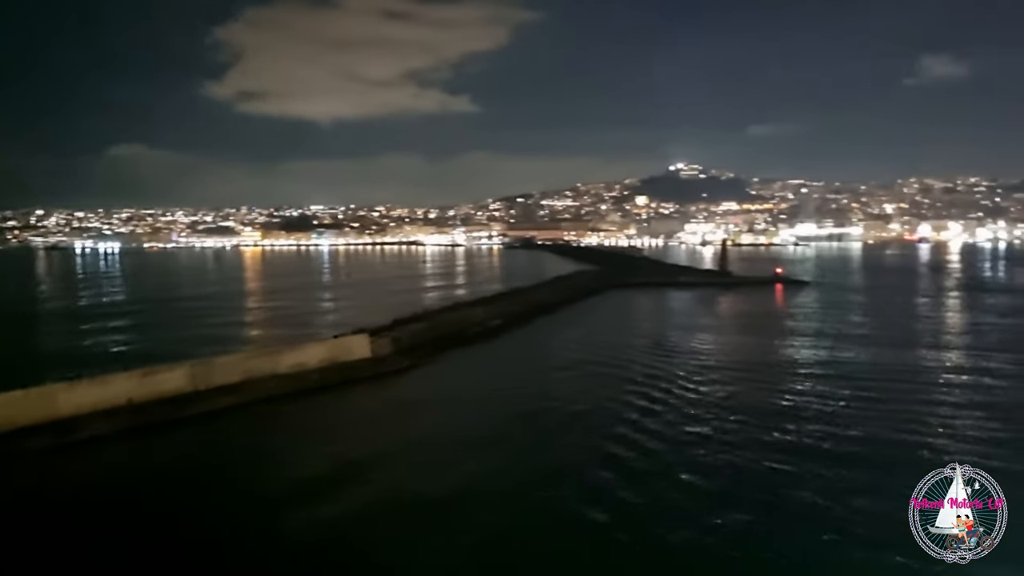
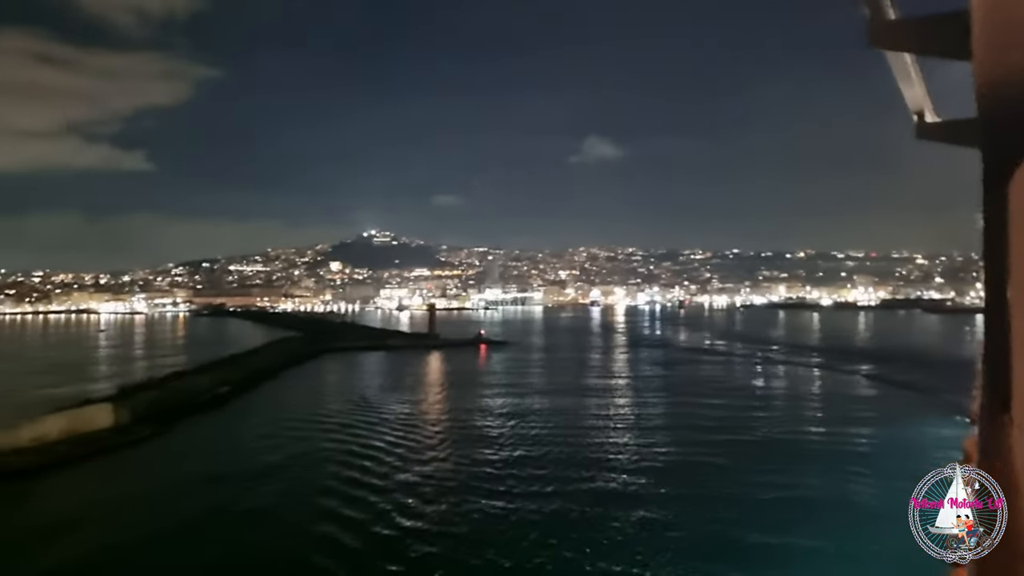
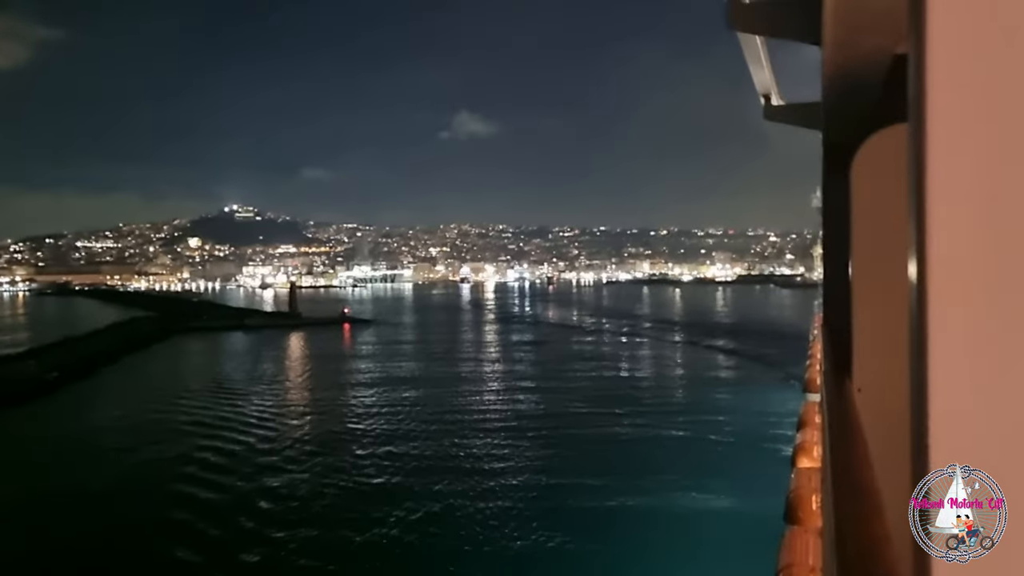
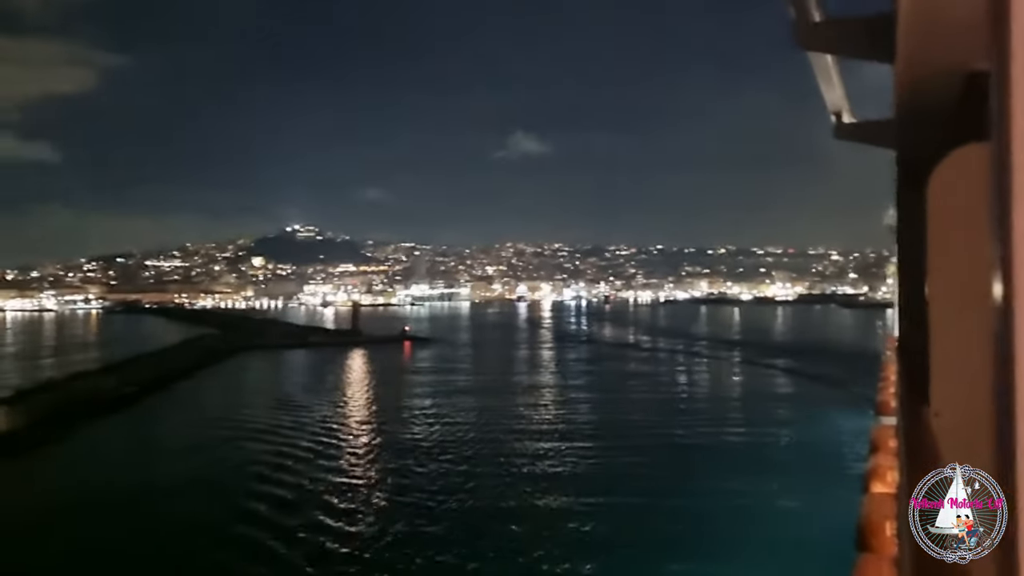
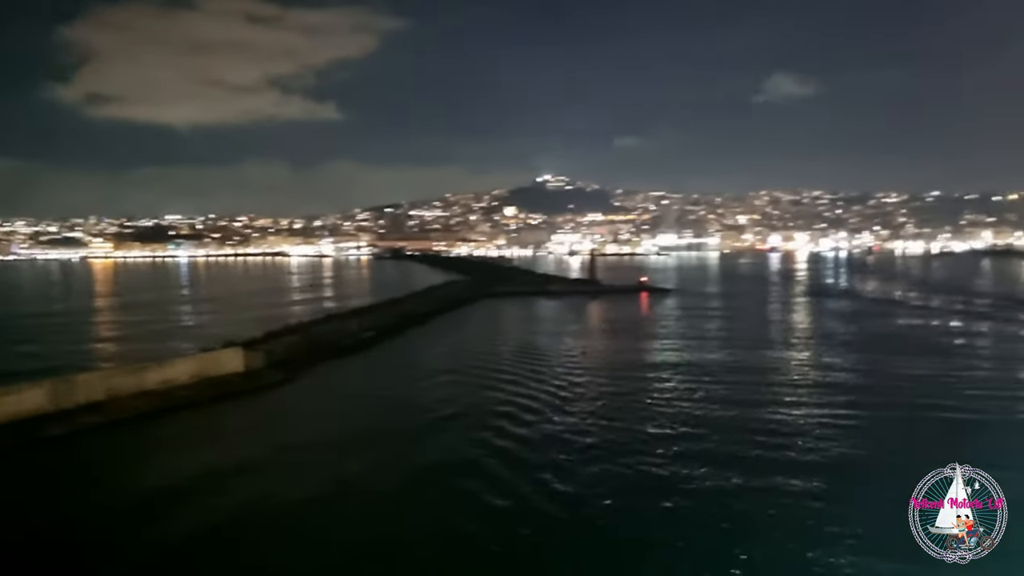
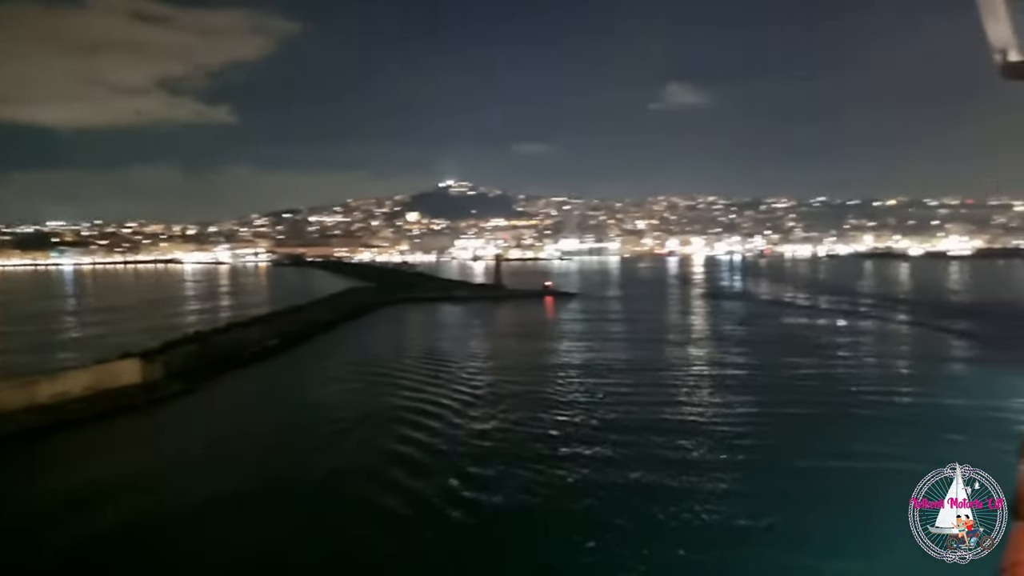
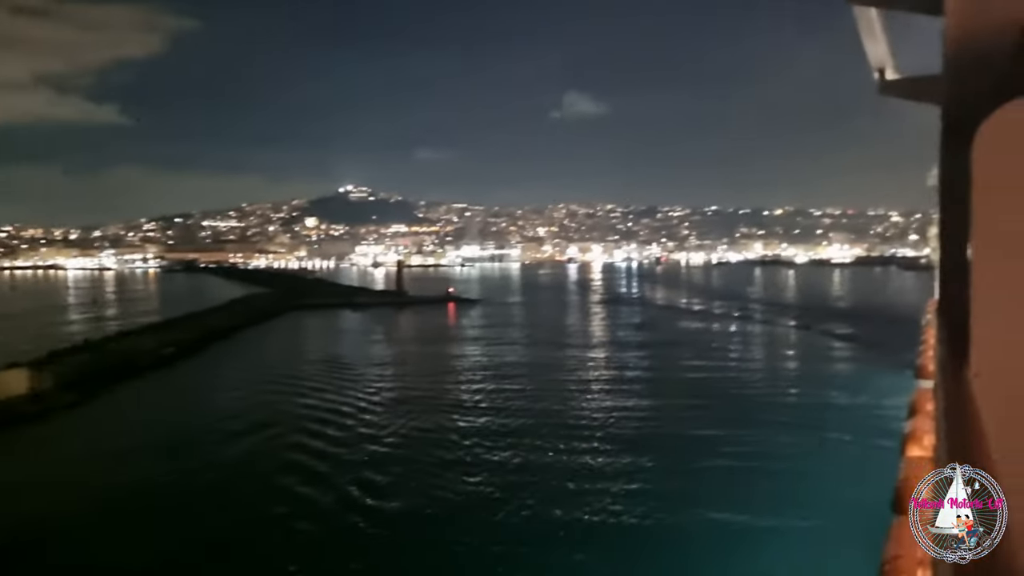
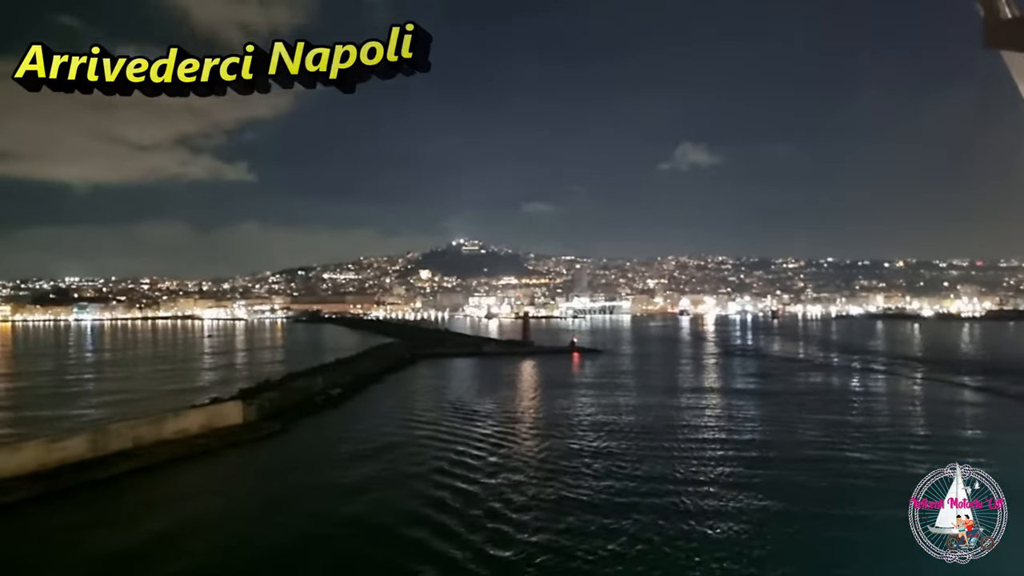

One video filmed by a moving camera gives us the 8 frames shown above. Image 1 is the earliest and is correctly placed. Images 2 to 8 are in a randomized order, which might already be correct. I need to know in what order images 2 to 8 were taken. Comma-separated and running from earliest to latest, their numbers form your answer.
5, 6, 7, 3, 4, 2, 8
